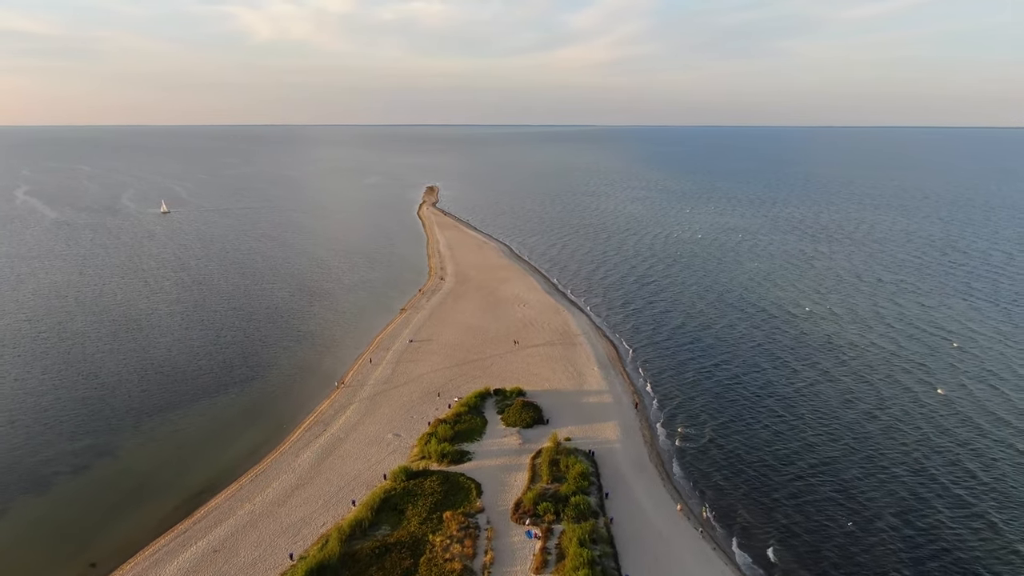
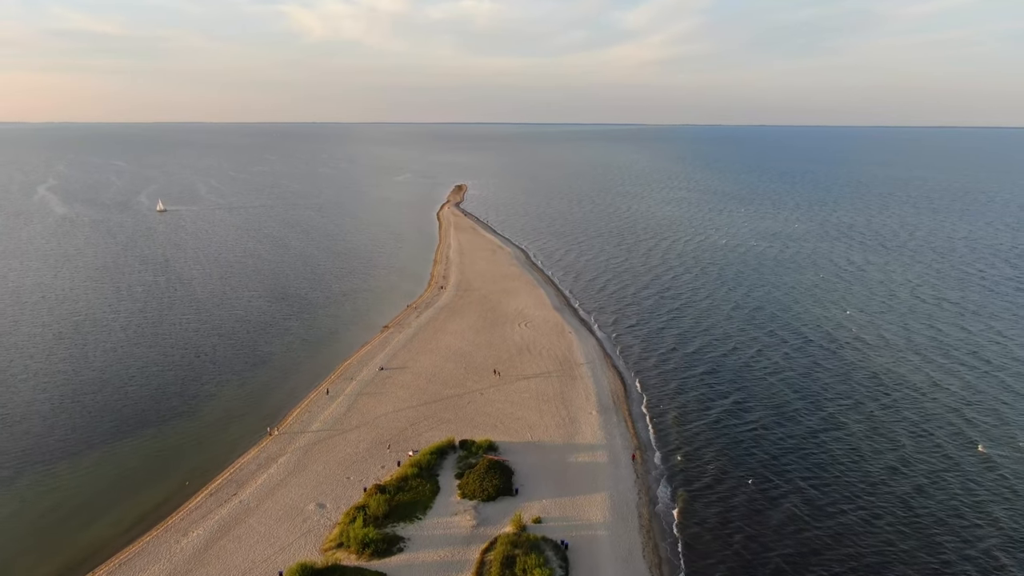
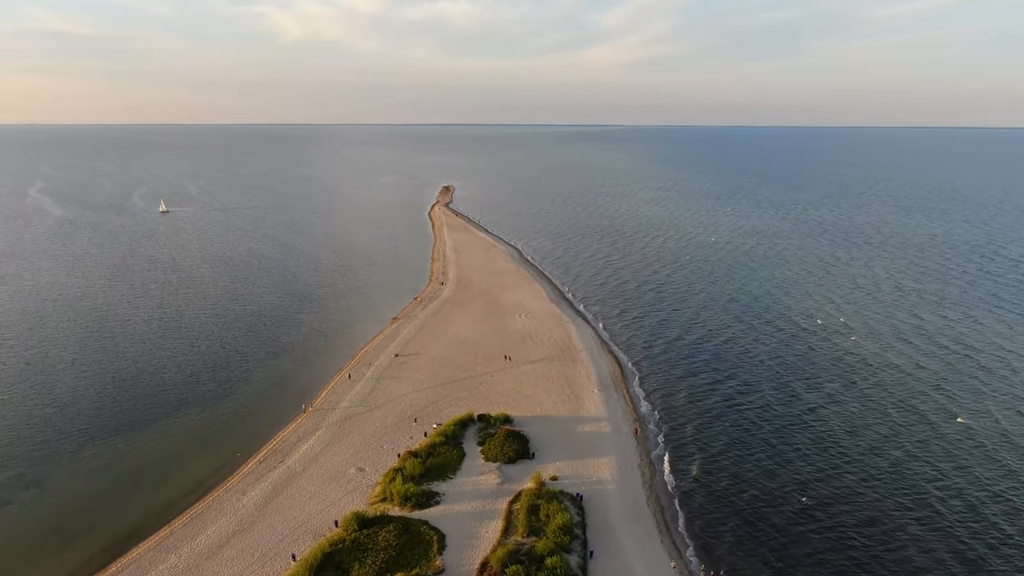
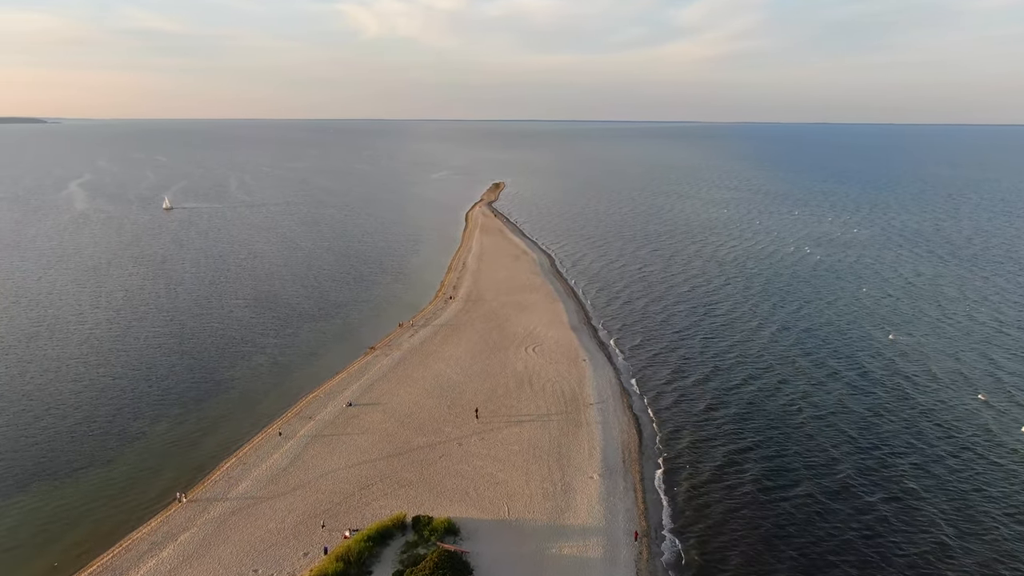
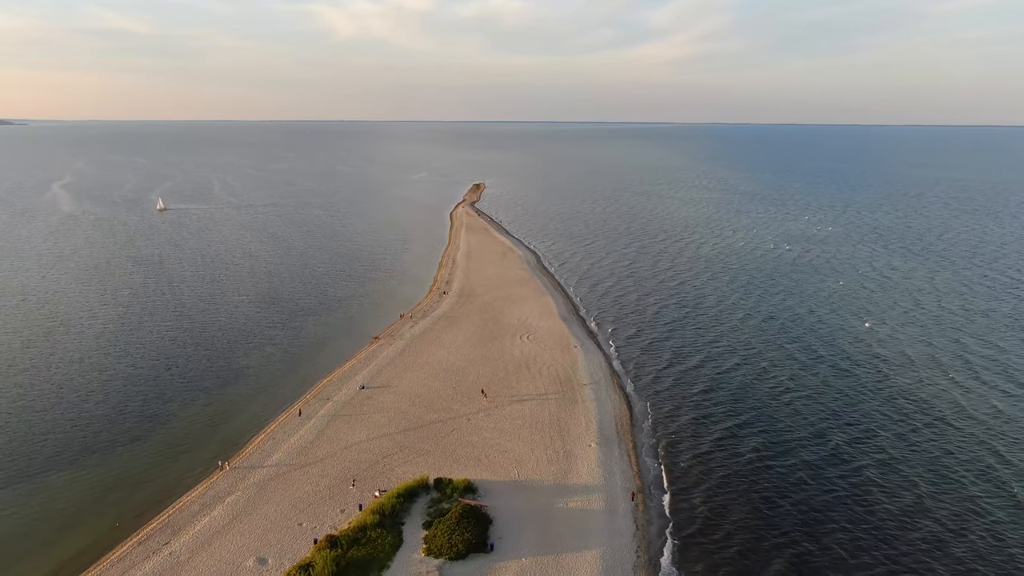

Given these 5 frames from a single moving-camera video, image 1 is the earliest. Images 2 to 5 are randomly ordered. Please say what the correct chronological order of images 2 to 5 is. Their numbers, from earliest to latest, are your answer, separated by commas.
3, 2, 5, 4
